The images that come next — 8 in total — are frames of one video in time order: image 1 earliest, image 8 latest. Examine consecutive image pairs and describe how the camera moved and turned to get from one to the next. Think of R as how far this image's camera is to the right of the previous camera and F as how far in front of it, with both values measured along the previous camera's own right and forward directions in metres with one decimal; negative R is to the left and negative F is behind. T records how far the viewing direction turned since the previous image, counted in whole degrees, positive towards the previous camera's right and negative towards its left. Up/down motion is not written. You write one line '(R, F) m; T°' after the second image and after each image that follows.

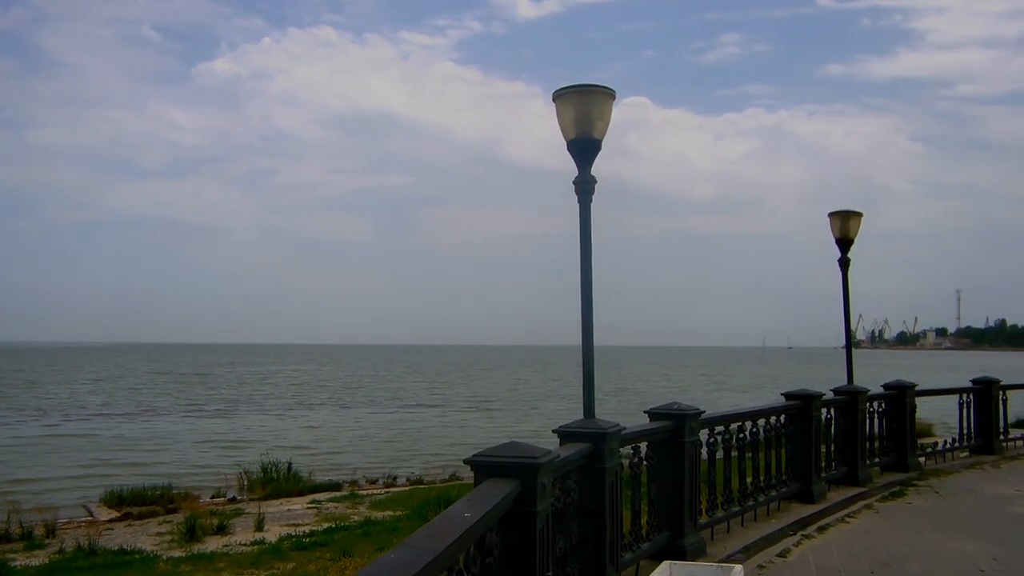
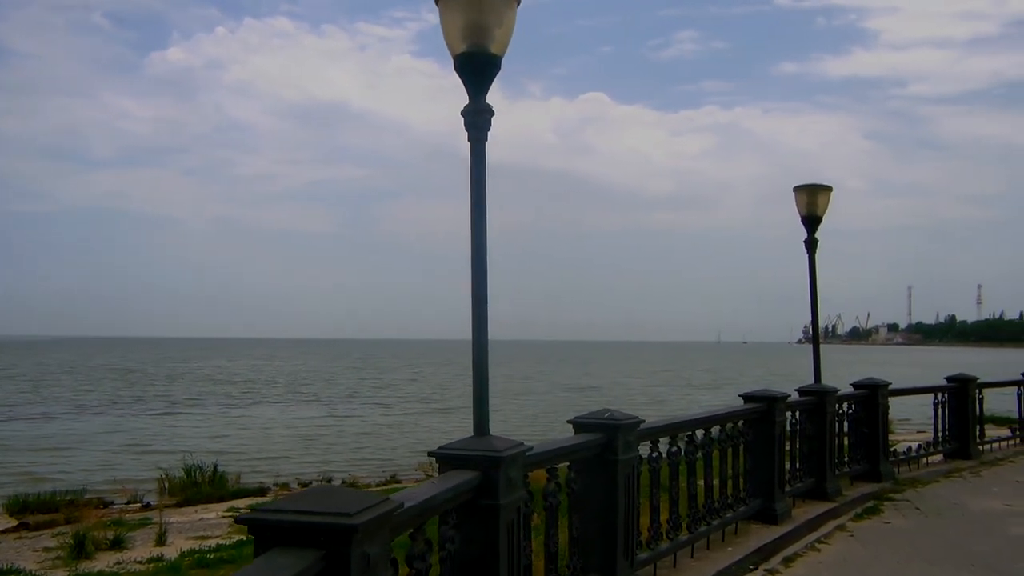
(+0.3, +1.3) m; +2°
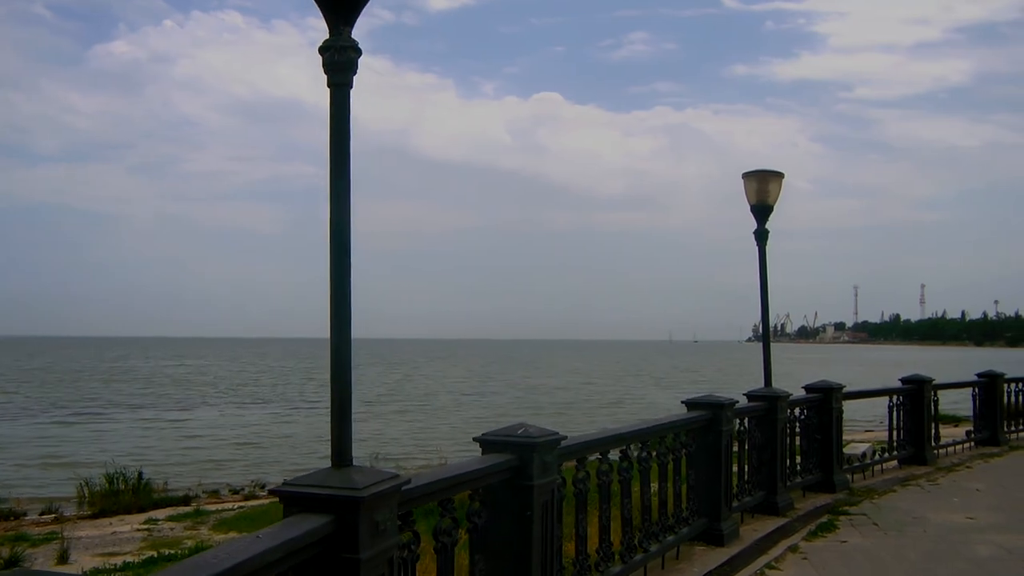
(+0.2, +0.8) m; +3°
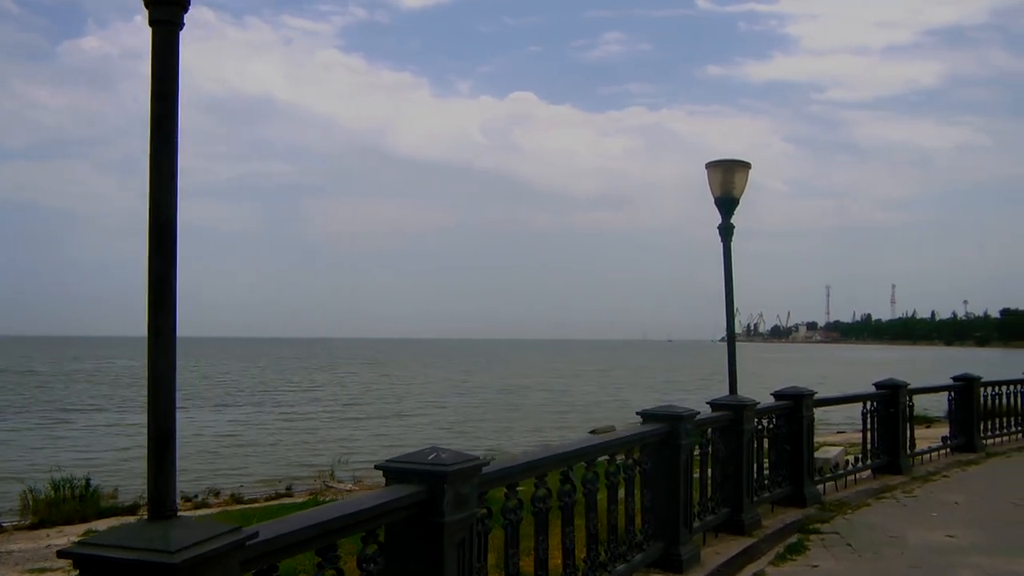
(+0.2, +0.6) m; +1°
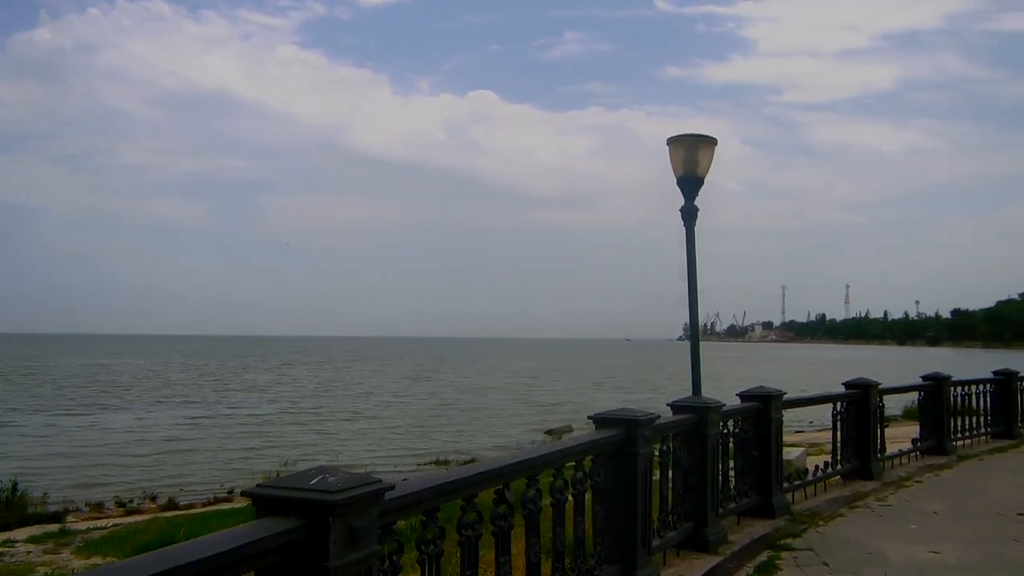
(+0.1, +0.7) m; +2°
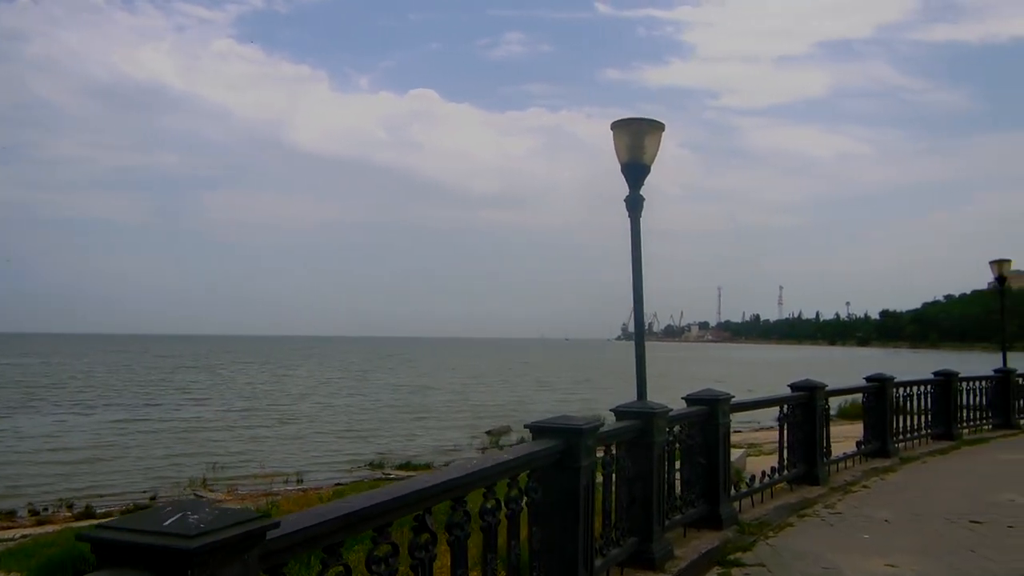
(0.0, +0.5) m; +4°
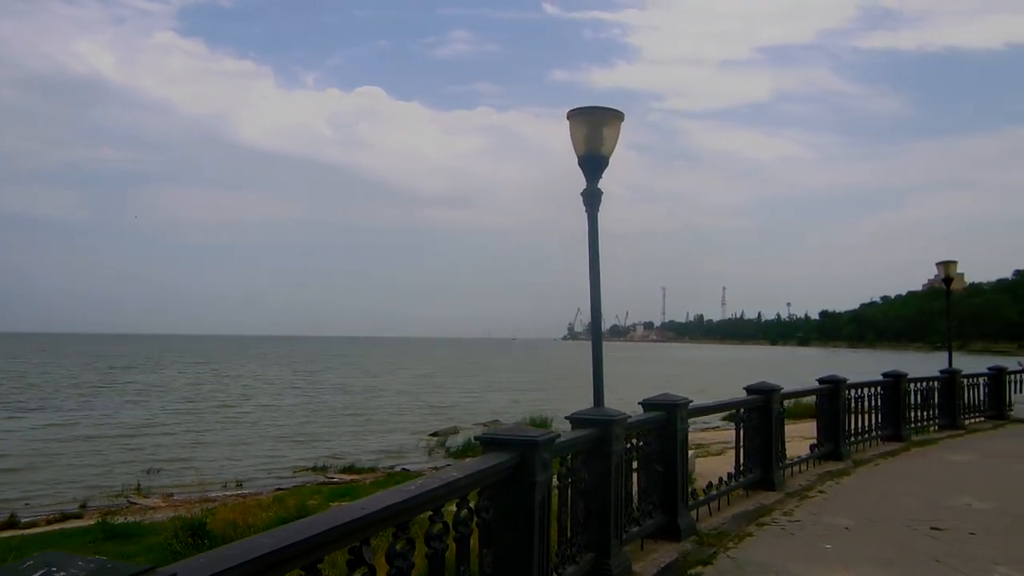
(0.0, +0.4) m; +3°
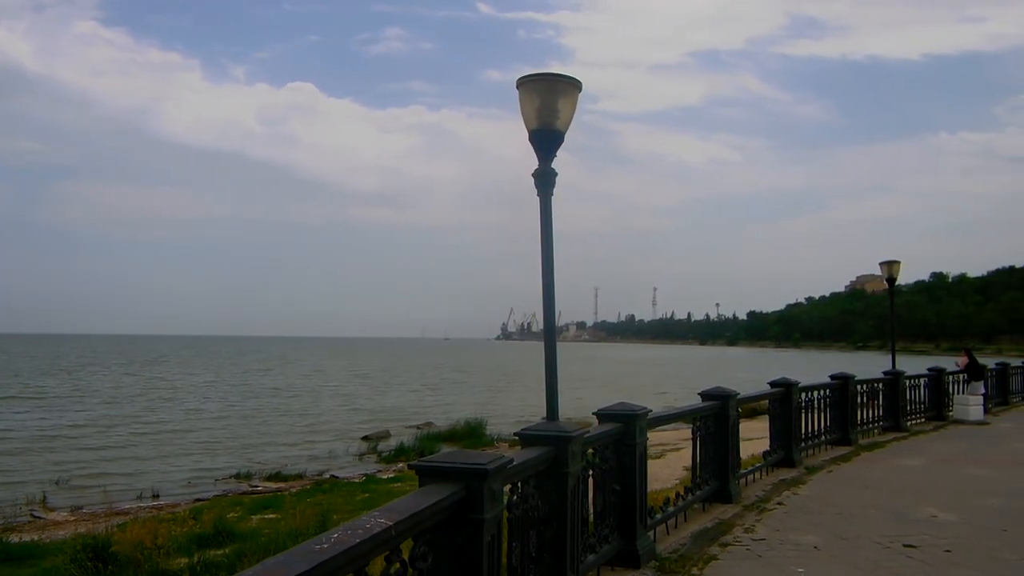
(0.0, +0.7) m; +4°
